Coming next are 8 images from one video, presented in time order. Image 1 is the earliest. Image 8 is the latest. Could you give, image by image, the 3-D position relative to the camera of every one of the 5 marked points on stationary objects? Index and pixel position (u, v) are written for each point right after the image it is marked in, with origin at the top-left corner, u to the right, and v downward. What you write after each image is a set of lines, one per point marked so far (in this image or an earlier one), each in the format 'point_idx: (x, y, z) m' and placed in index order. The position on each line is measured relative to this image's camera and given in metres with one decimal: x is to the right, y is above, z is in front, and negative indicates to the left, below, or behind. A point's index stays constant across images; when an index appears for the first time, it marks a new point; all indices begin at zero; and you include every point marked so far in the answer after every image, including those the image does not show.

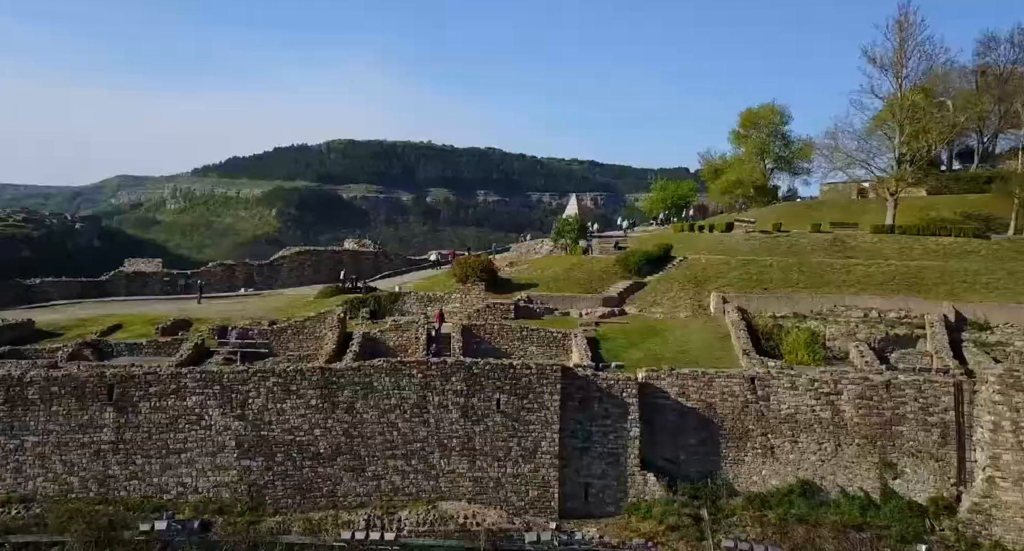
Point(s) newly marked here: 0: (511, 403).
0: (0.0, -2.8, +17.1) m
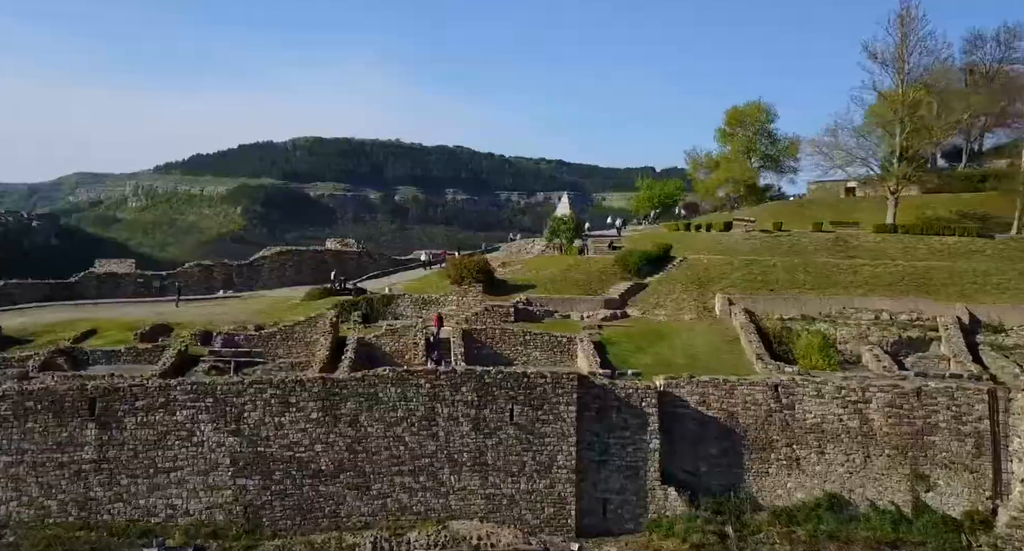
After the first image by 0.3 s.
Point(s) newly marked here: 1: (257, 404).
0: (+0.3, -2.9, +16.1) m
1: (-5.0, -2.5, +15.4) m
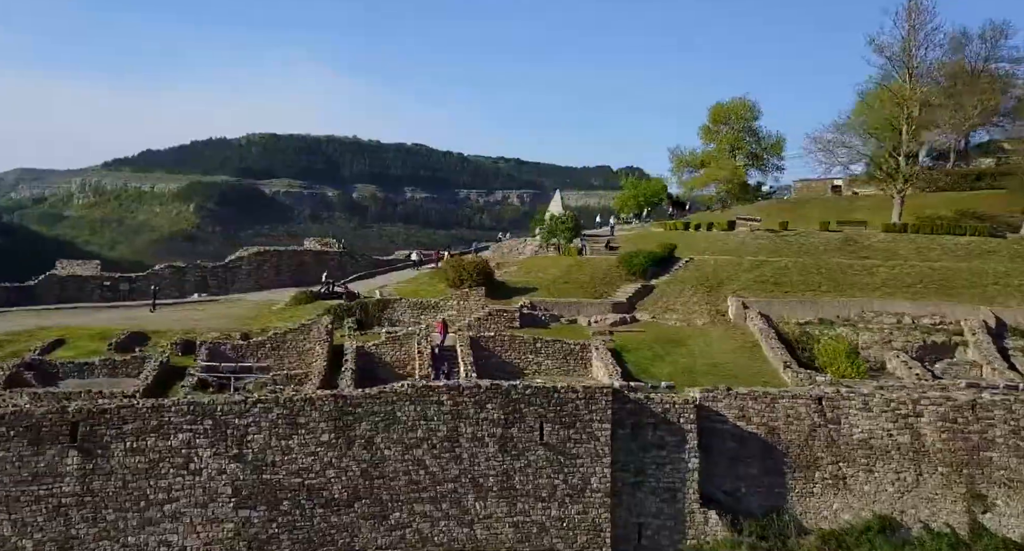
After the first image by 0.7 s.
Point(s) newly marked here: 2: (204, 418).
0: (+0.8, -3.0, +14.8) m
1: (-4.4, -2.7, +13.9) m
2: (-5.3, -2.5, +13.6) m
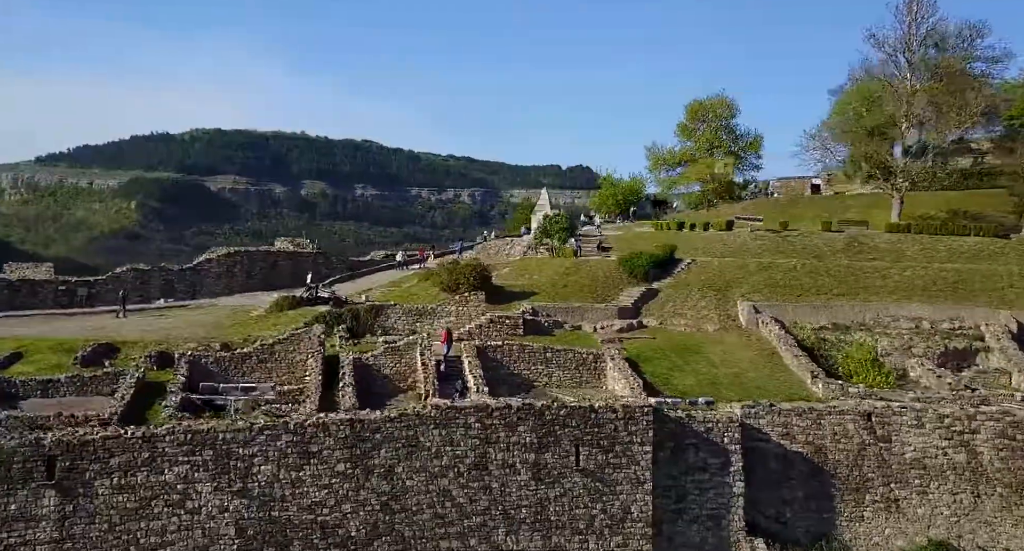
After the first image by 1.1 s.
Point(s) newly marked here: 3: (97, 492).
0: (+1.4, -3.1, +13.5) m
1: (-3.8, -2.8, +12.3) m
2: (-4.7, -2.6, +12.0) m
3: (-6.1, -3.2, +11.6) m
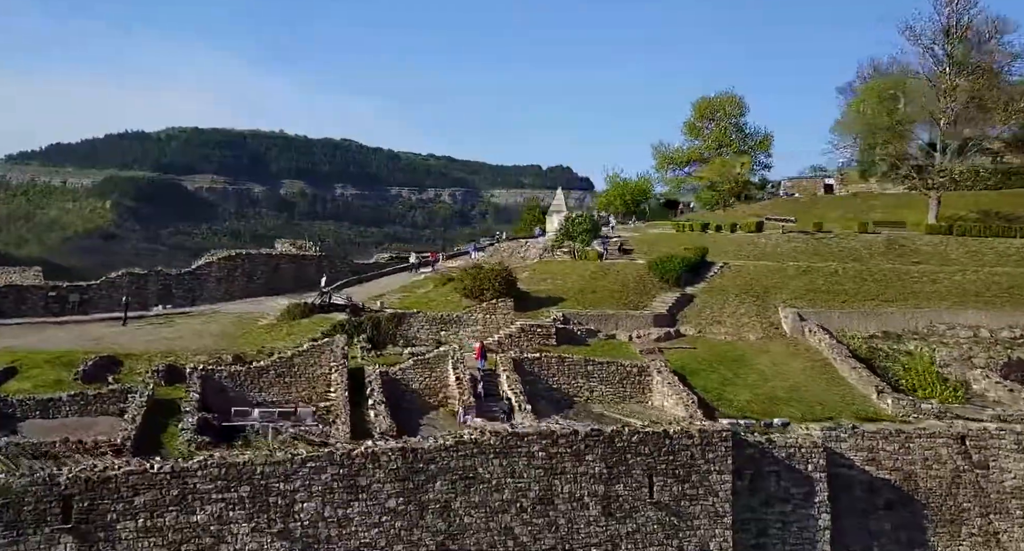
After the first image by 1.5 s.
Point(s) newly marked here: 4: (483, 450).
0: (+2.4, -3.3, +12.2) m
1: (-2.8, -3.0, +10.8) m
2: (-3.7, -2.8, +10.5) m
3: (-5.1, -3.4, +10.1) m
4: (-0.4, -2.6, +11.6) m
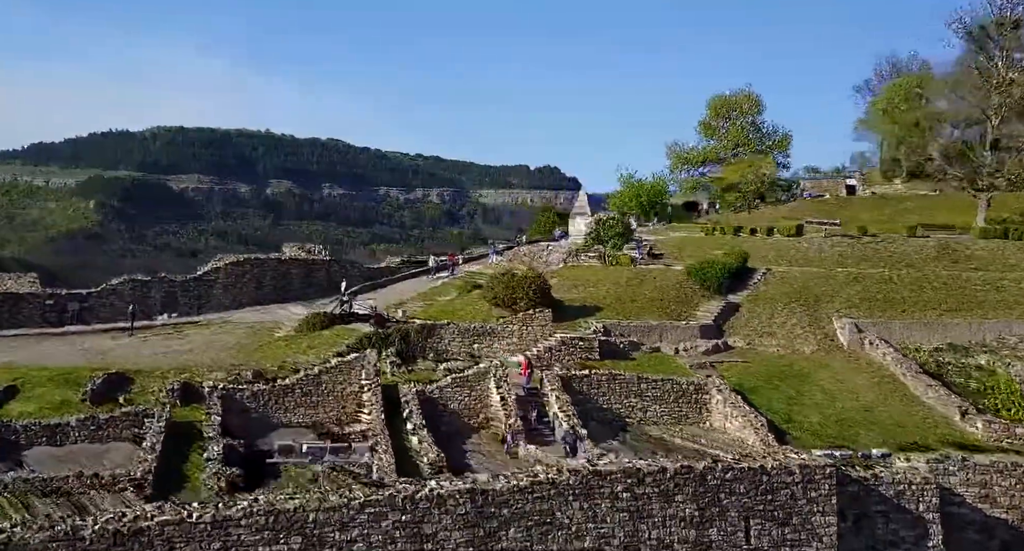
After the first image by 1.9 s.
0: (+3.5, -3.5, +10.7) m
1: (-1.7, -3.3, +9.4) m
2: (-2.6, -3.1, +9.1) m
3: (-4.0, -3.7, +8.7) m
4: (+0.6, -2.8, +10.2) m
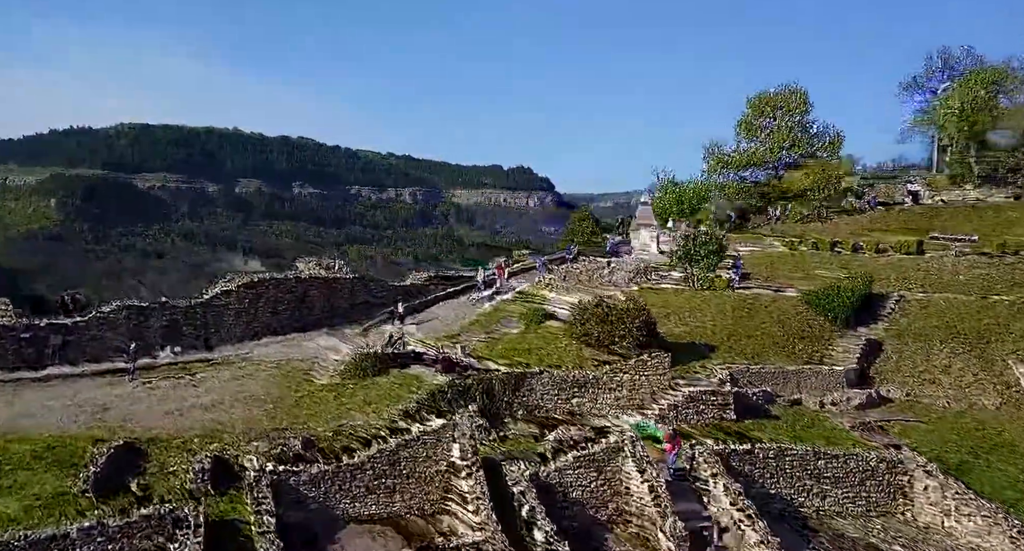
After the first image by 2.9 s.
0: (+6.0, -4.3, +6.7) m
1: (+0.9, -4.0, +5.3) m
2: (0.0, -3.8, +4.9) m
3: (-1.4, -4.4, +4.5) m
4: (+3.2, -3.6, +6.1) m
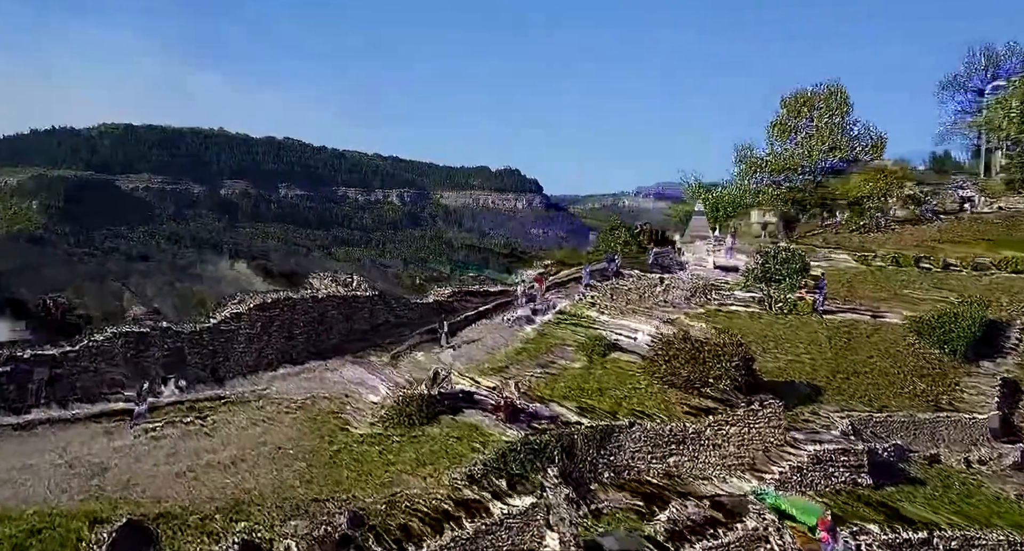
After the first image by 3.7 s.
0: (+7.6, -4.8, +4.0) m
1: (+2.5, -4.6, +2.4) m
2: (+1.6, -4.4, +2.1) m
3: (+0.2, -5.0, +1.7) m
4: (+4.7, -4.2, +3.3) m
